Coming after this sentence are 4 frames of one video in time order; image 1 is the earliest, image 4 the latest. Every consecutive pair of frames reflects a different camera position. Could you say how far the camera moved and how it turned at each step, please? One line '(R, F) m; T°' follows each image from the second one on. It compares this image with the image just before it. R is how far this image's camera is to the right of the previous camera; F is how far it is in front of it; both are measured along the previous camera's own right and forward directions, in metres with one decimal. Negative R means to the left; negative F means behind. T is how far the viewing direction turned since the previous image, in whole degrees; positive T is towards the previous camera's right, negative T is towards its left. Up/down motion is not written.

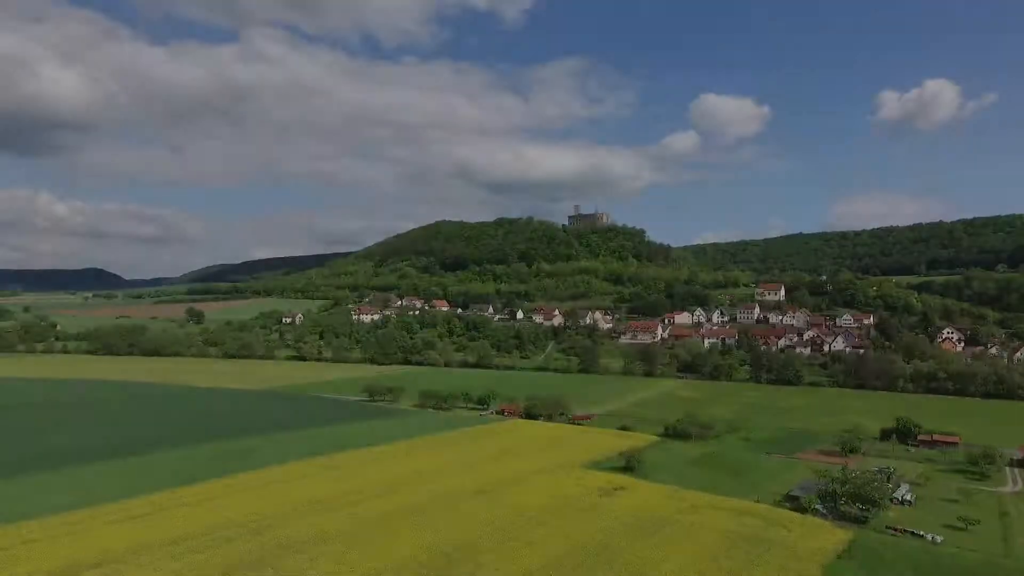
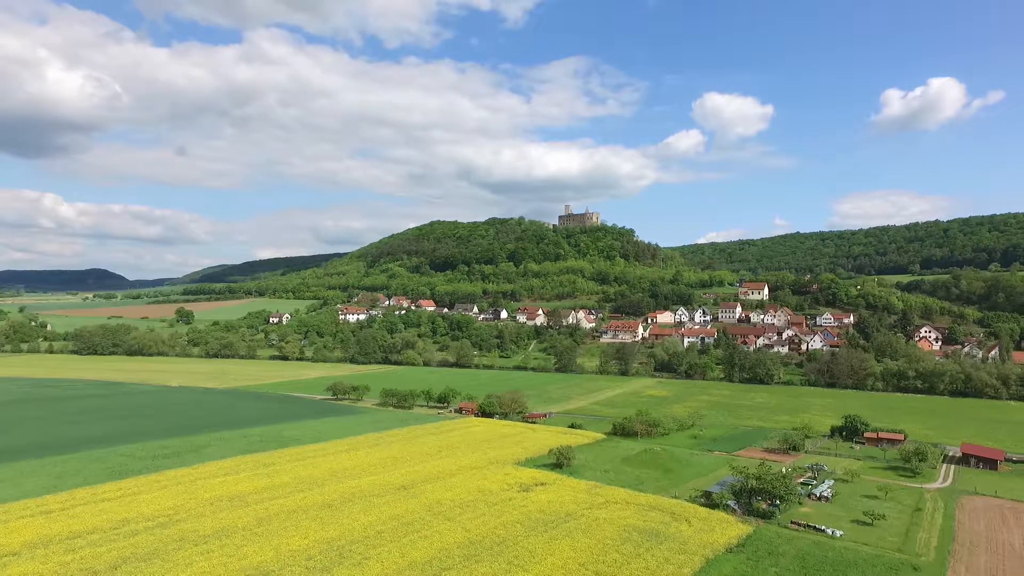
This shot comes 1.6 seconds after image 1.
(+4.5, -0.3) m; 0°
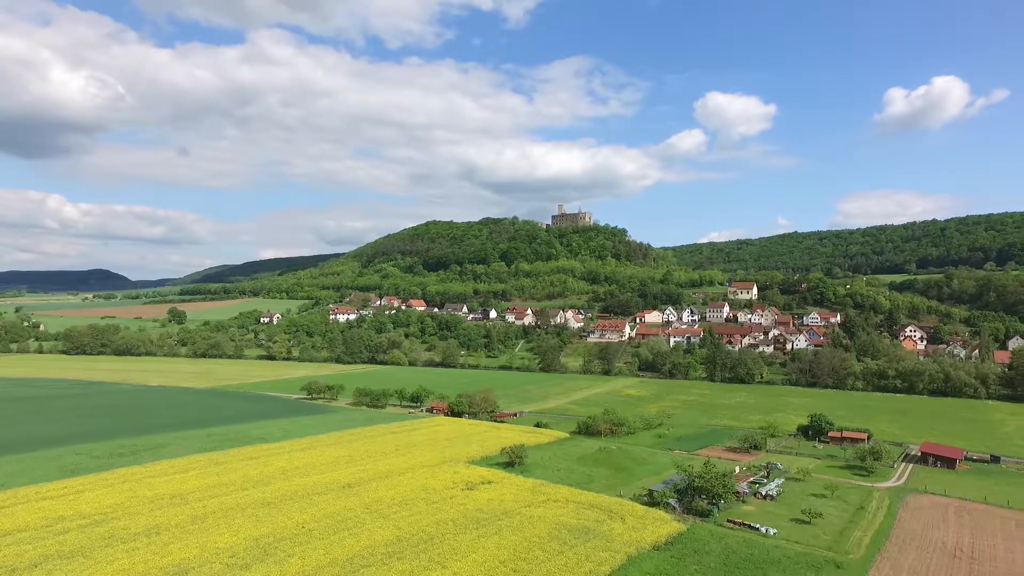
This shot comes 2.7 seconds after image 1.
(+3.1, -0.1) m; 0°
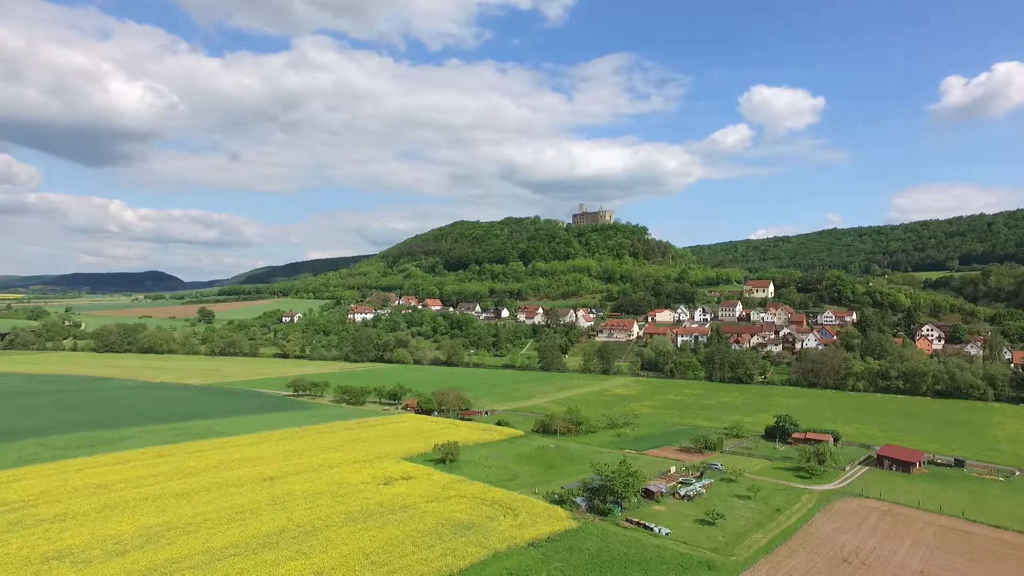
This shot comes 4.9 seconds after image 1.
(+6.9, -0.1) m; -4°
